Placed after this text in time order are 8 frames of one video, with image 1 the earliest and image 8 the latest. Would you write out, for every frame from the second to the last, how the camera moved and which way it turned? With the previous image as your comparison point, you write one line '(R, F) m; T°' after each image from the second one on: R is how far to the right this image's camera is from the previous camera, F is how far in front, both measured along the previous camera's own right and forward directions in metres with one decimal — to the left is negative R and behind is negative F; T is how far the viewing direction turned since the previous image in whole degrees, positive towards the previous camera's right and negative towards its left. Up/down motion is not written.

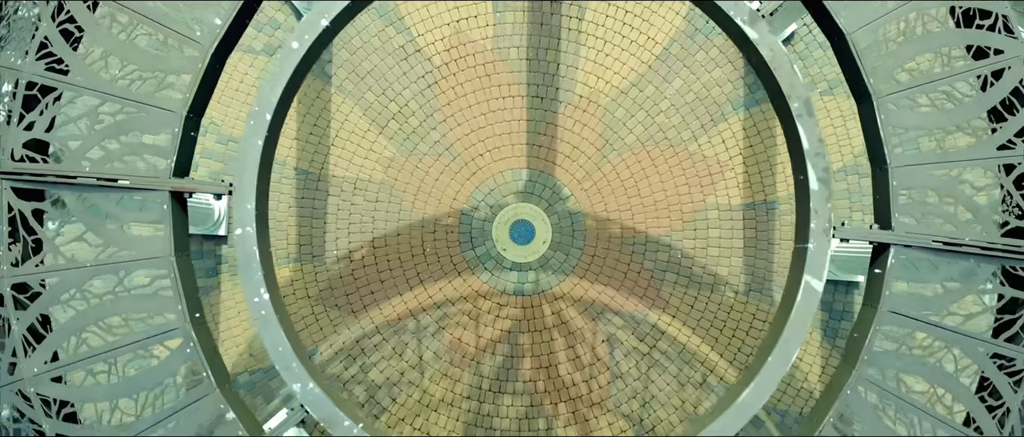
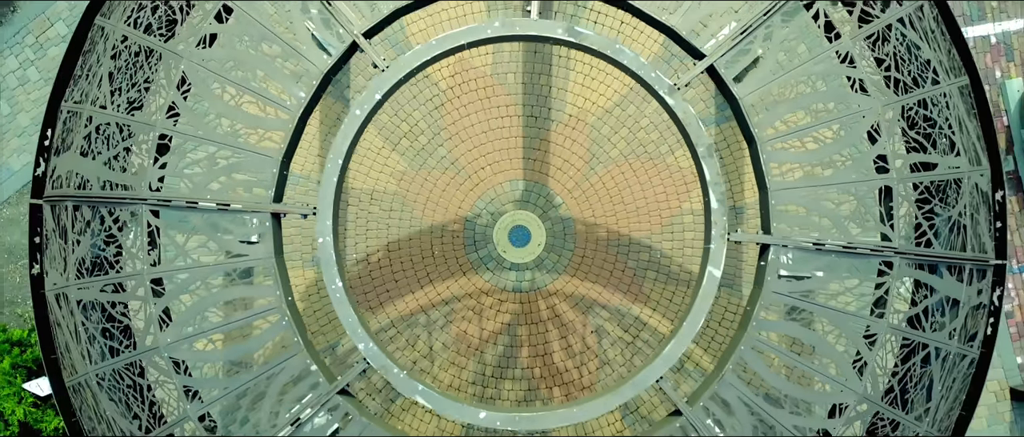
(0.0, -1.4) m; 0°
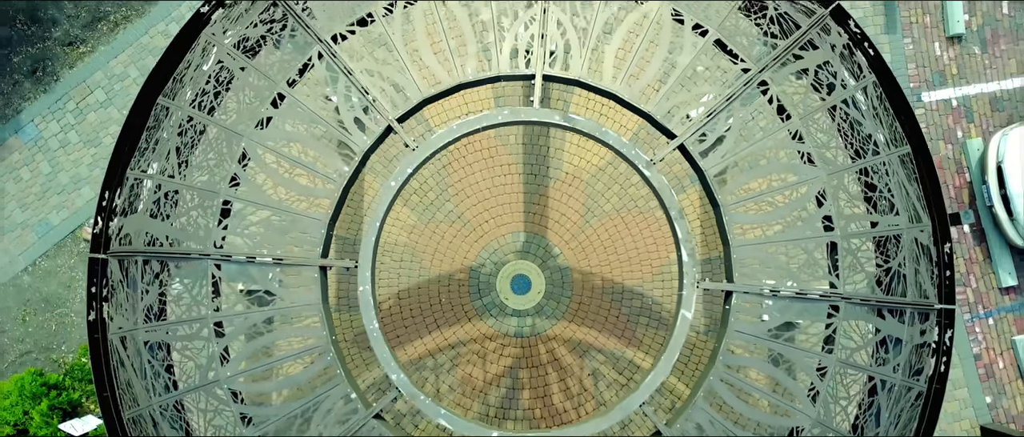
(-0.1, -1.0) m; 0°
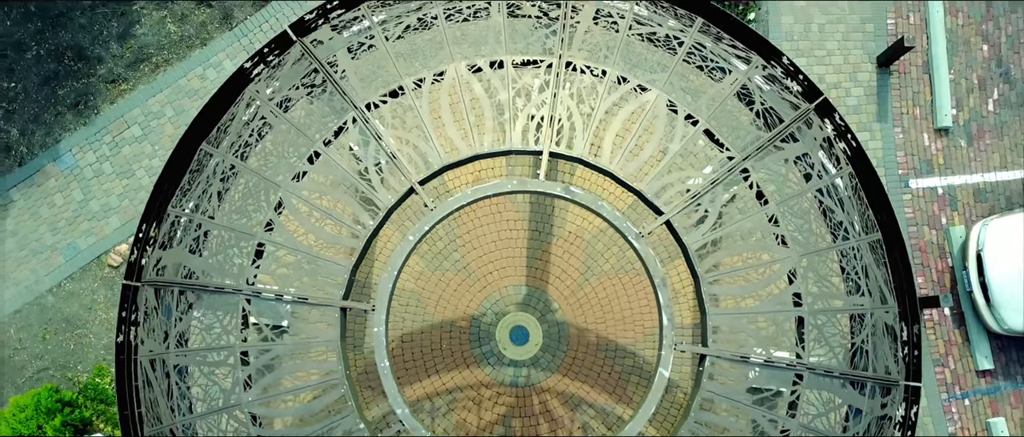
(0.0, -0.7) m; 0°
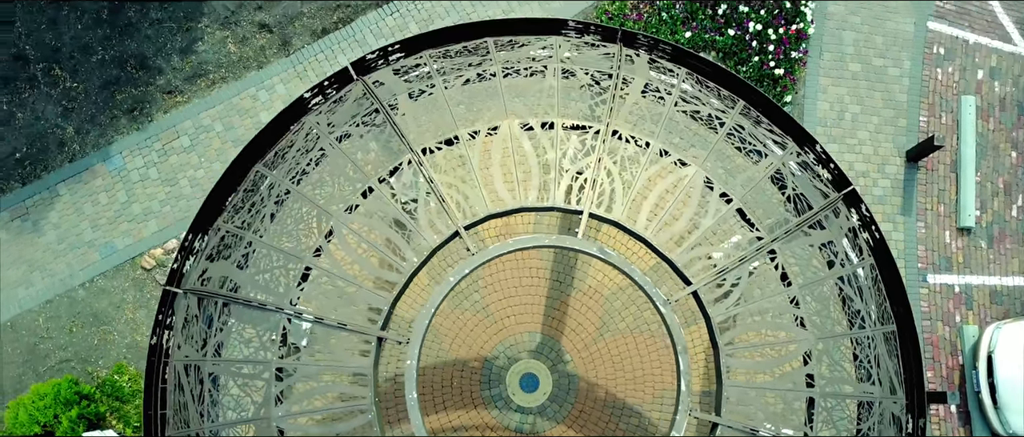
(-0.2, -0.4) m; -1°
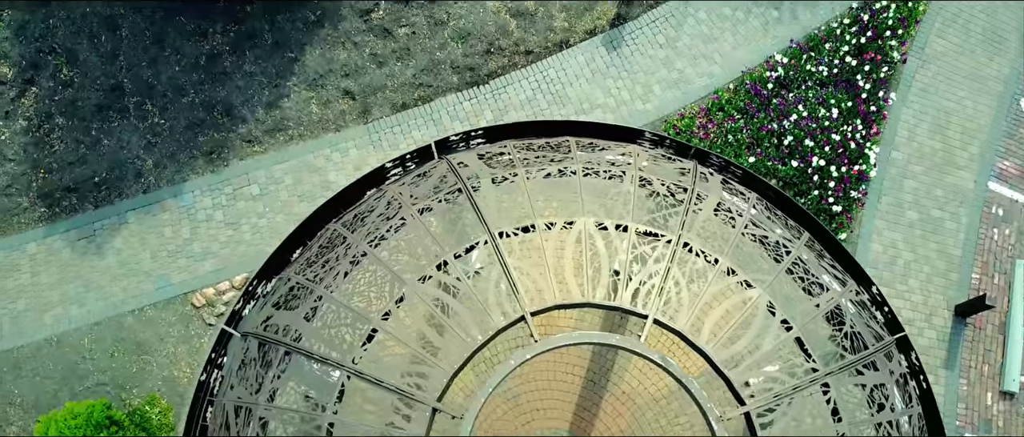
(-0.4, -0.3) m; -2°
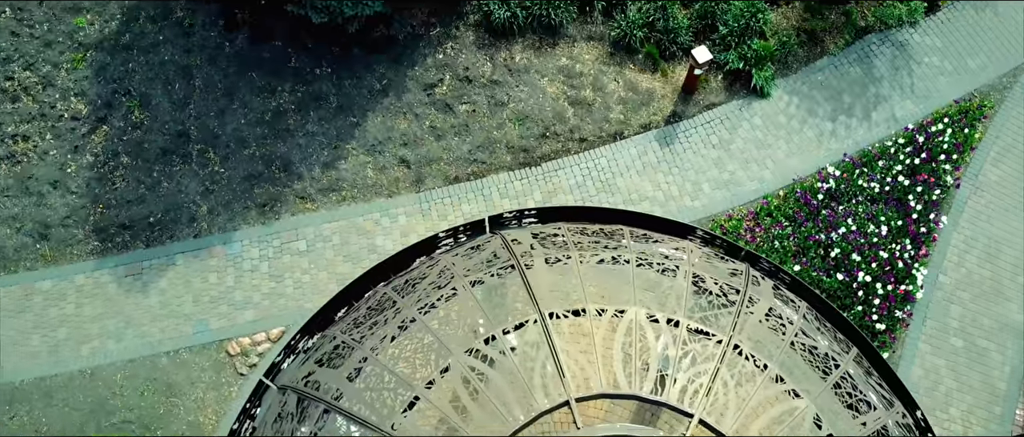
(-0.2, -0.1) m; -2°
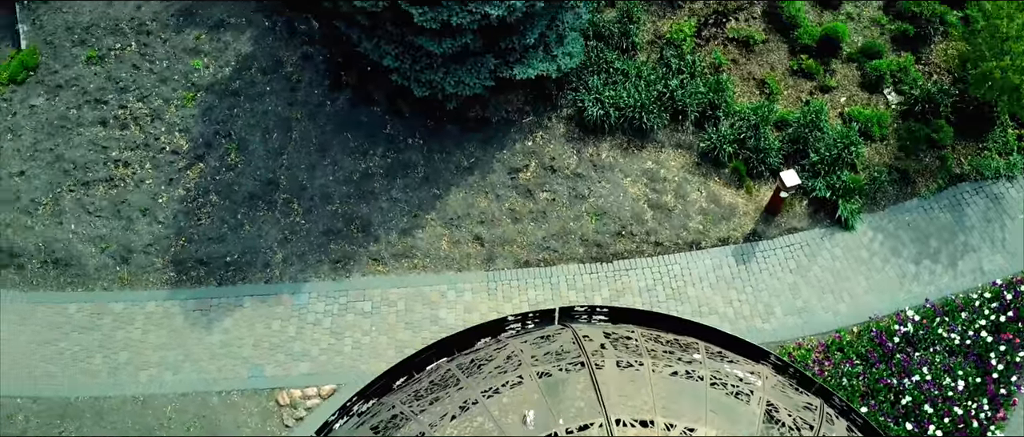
(-0.3, 0.0) m; -4°
